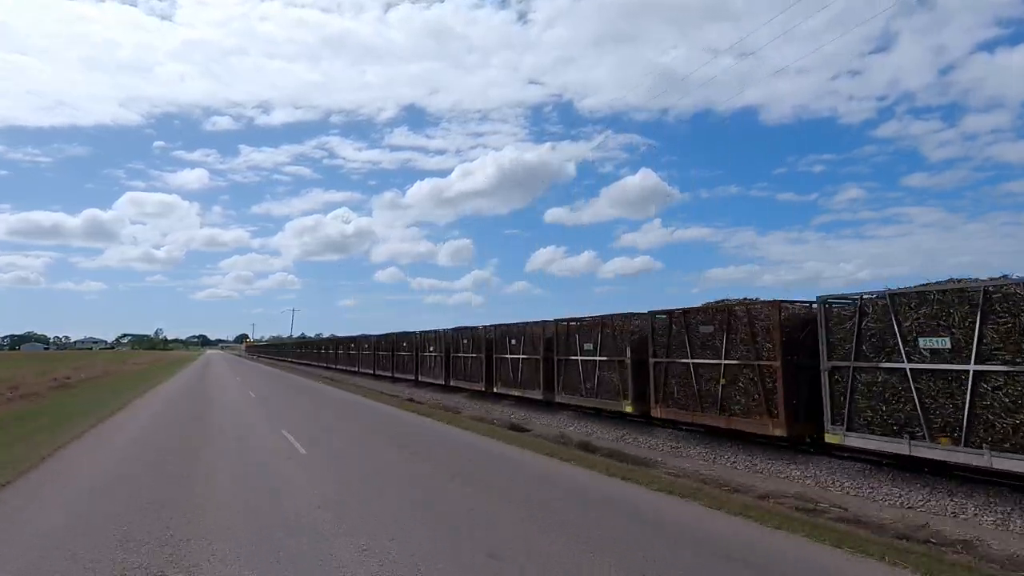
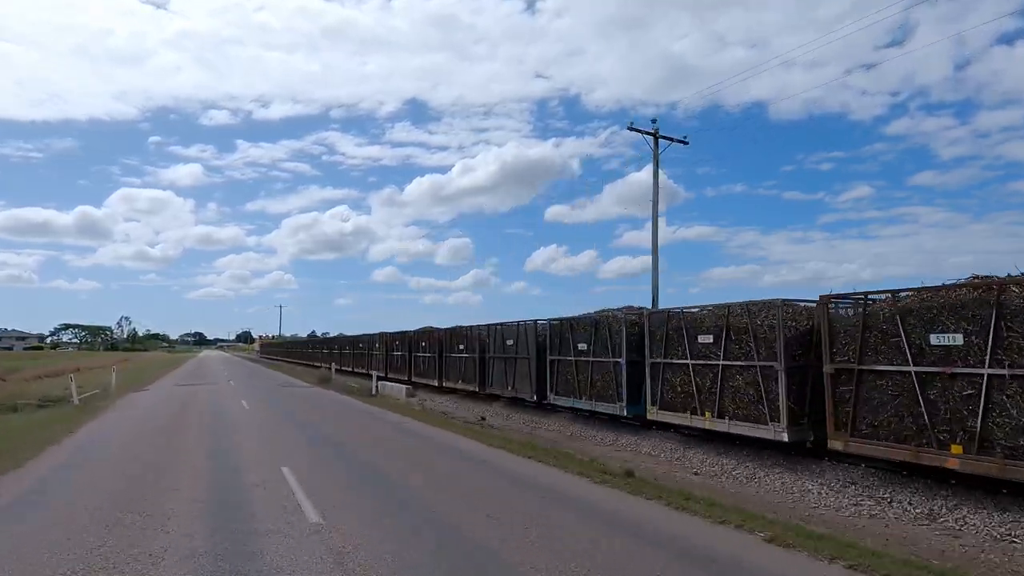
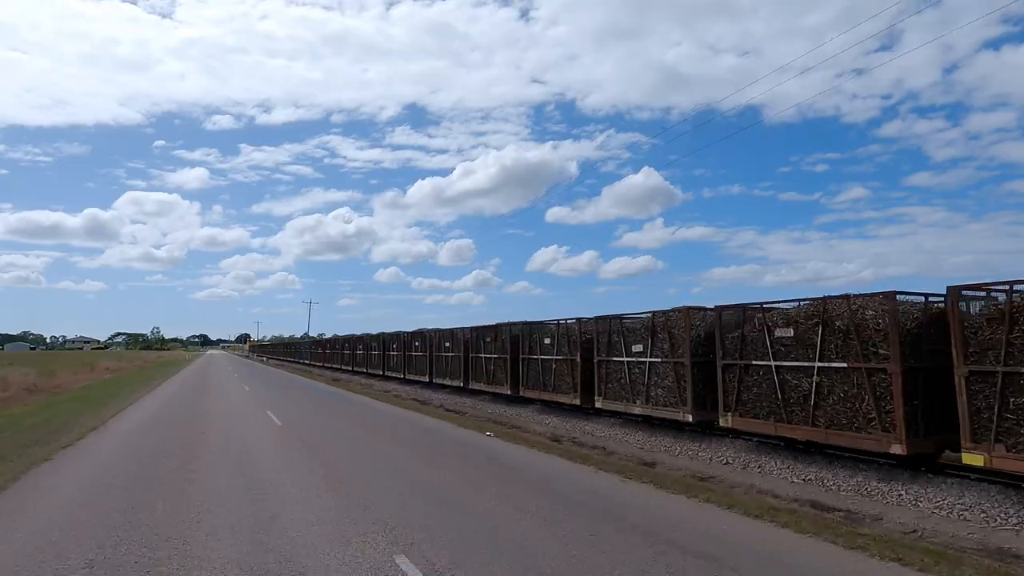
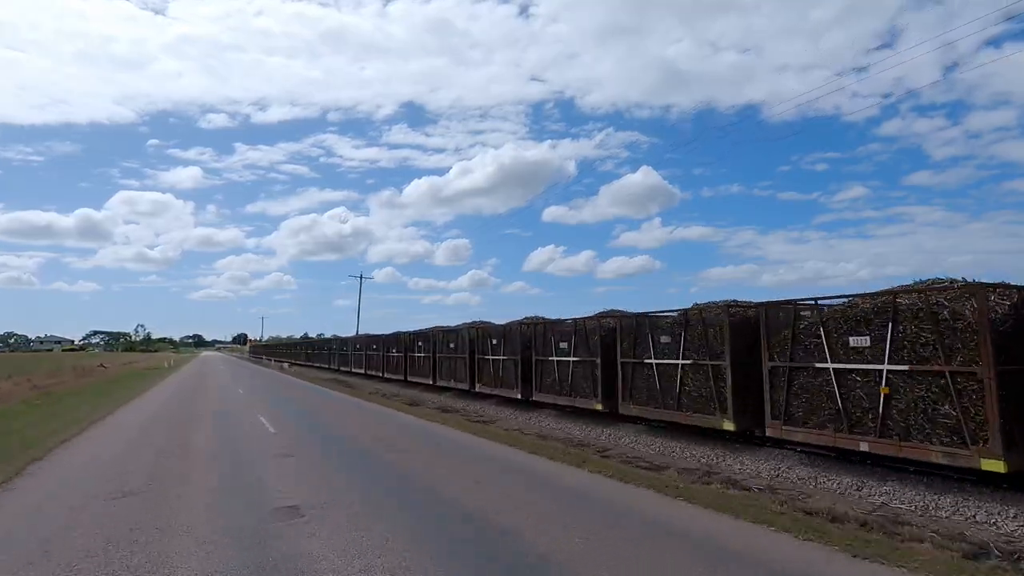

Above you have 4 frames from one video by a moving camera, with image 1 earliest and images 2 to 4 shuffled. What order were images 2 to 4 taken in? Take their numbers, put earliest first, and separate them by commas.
3, 4, 2
